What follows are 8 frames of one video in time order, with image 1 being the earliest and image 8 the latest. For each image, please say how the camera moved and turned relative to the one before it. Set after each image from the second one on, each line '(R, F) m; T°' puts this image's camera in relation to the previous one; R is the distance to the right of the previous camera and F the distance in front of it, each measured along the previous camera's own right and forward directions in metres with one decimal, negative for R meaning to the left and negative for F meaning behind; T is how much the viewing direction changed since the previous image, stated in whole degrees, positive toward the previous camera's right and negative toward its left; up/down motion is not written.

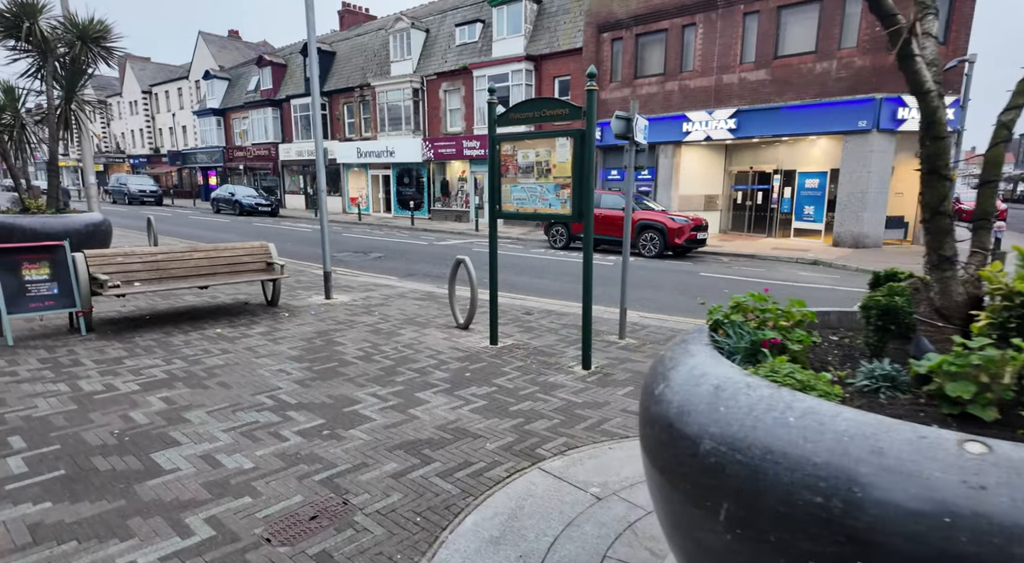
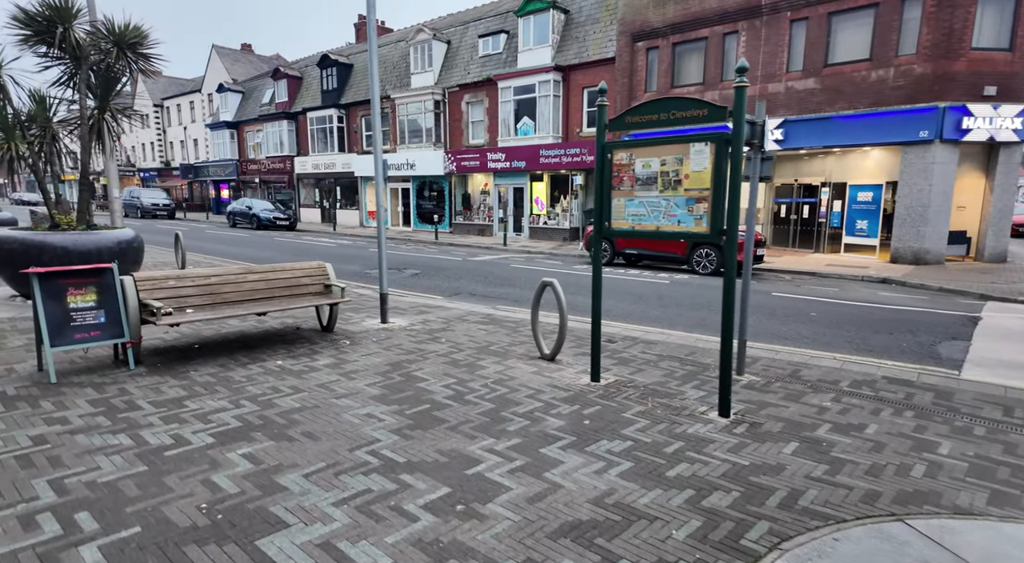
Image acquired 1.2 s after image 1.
(-0.7, +0.6) m; -1°
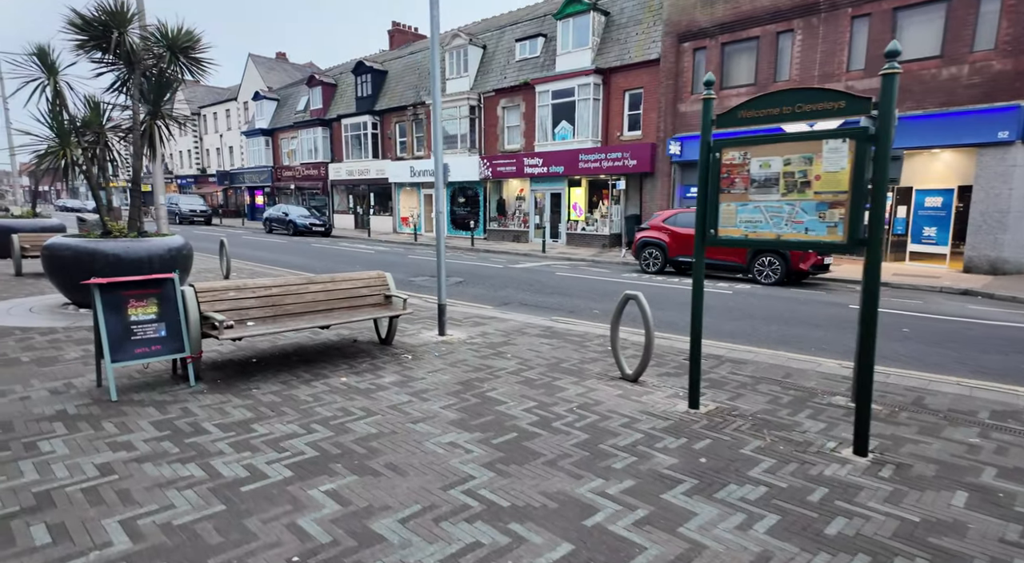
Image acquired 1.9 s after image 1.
(-0.4, +0.4) m; -3°
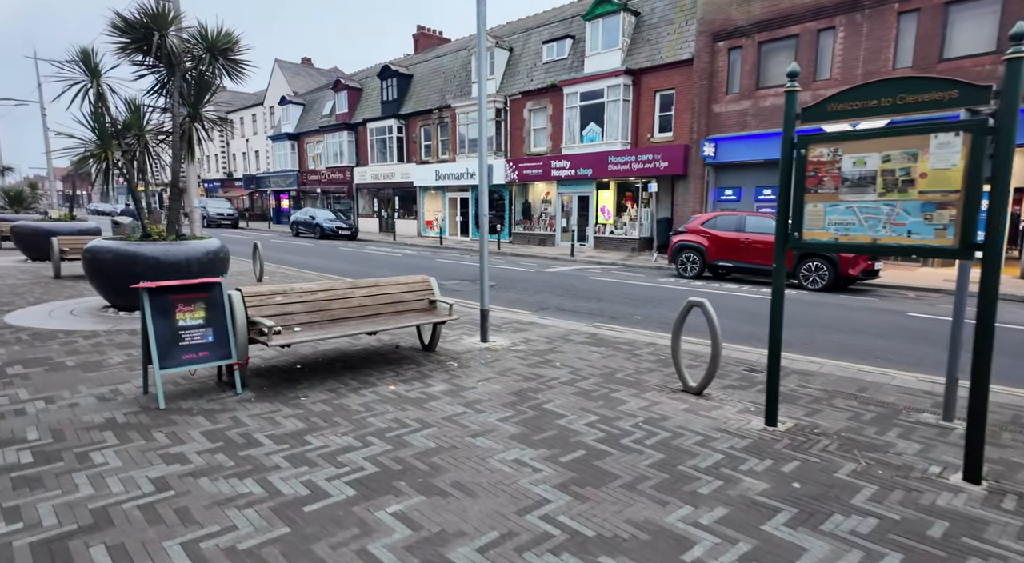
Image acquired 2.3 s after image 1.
(-0.3, +0.2) m; -2°
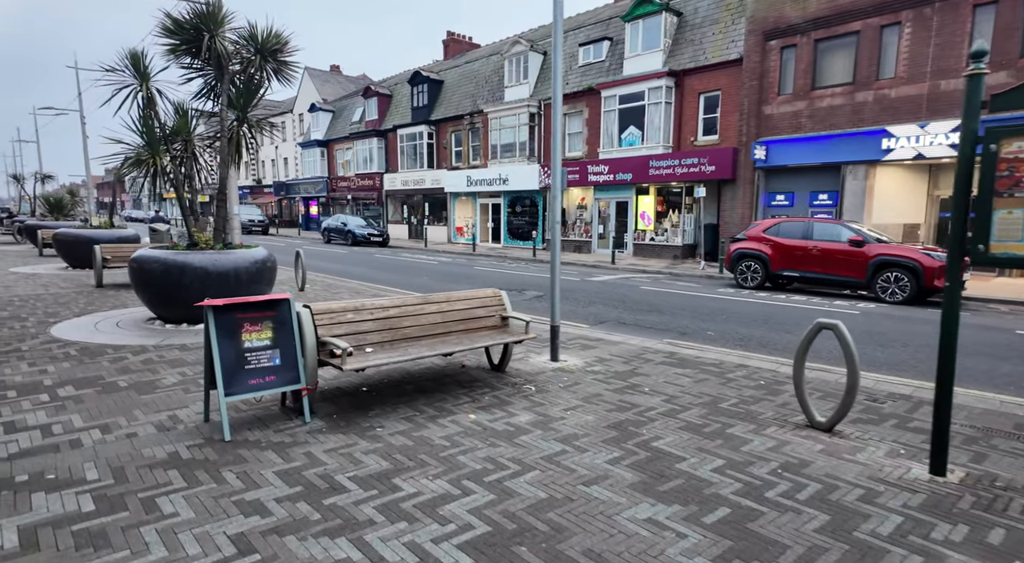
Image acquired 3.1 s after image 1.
(-0.5, +0.5) m; -2°
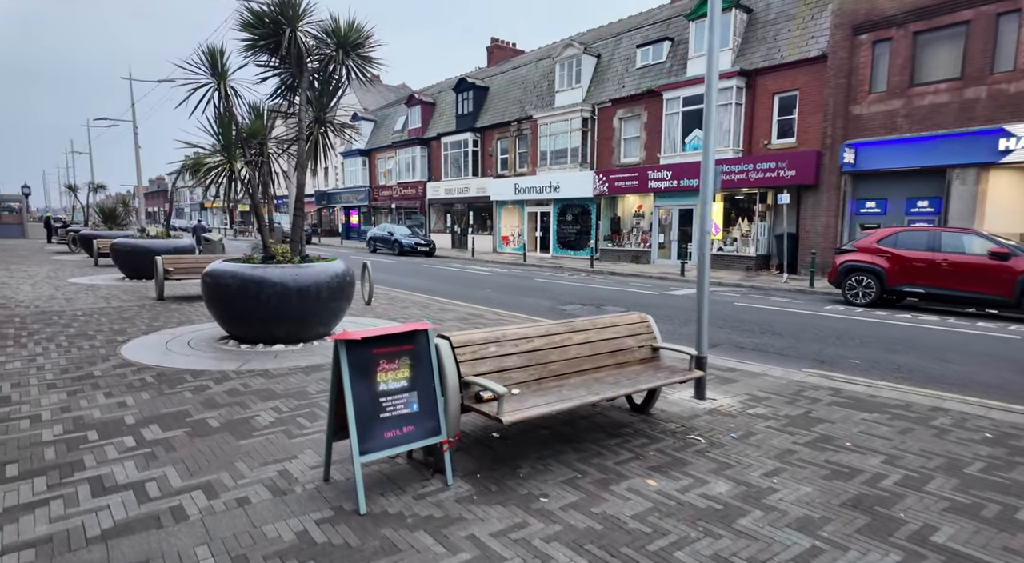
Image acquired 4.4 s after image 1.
(-0.9, +0.9) m; -3°
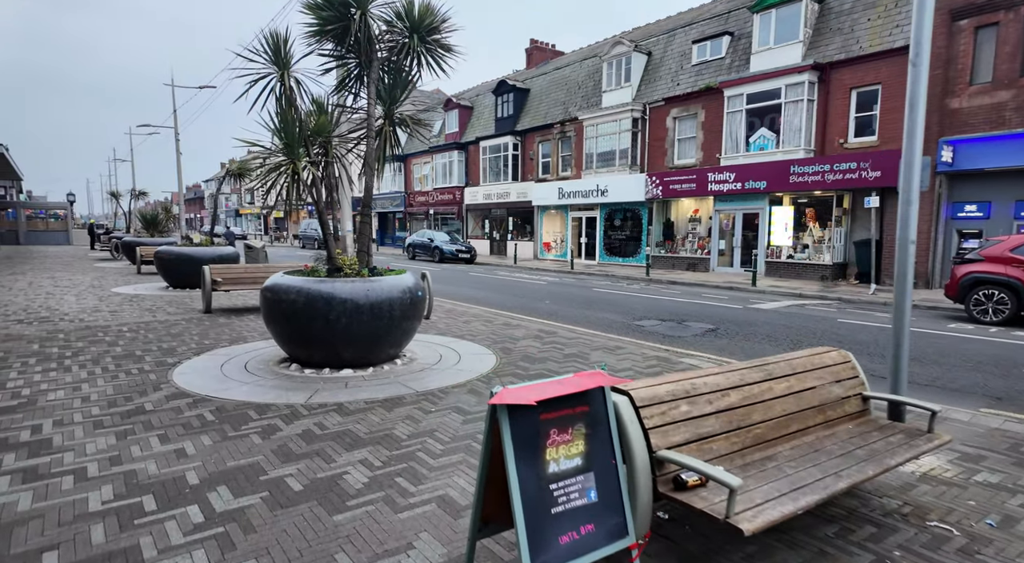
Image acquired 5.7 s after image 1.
(-0.8, +1.0) m; -3°
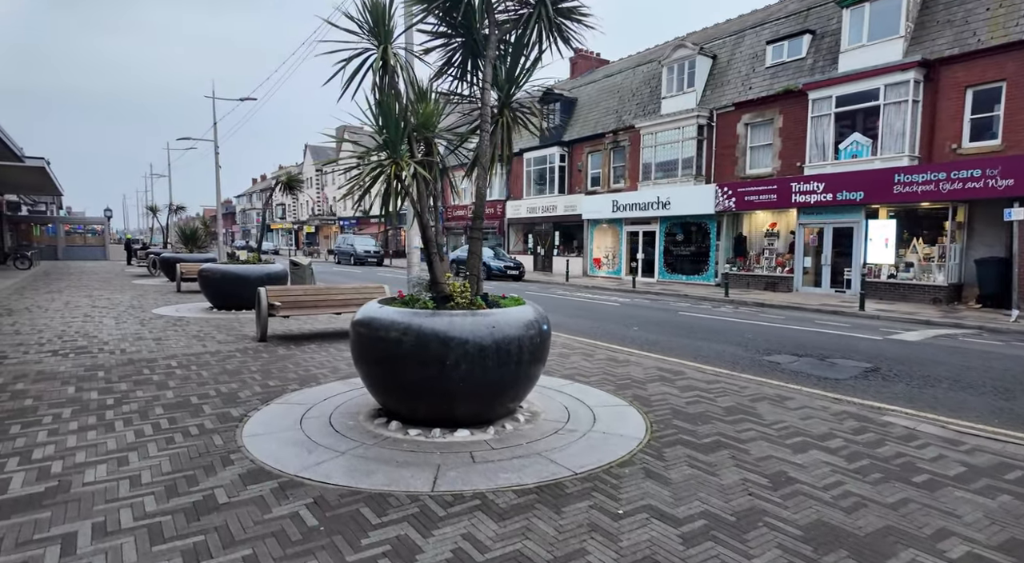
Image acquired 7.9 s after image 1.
(-1.3, +1.6) m; -2°
